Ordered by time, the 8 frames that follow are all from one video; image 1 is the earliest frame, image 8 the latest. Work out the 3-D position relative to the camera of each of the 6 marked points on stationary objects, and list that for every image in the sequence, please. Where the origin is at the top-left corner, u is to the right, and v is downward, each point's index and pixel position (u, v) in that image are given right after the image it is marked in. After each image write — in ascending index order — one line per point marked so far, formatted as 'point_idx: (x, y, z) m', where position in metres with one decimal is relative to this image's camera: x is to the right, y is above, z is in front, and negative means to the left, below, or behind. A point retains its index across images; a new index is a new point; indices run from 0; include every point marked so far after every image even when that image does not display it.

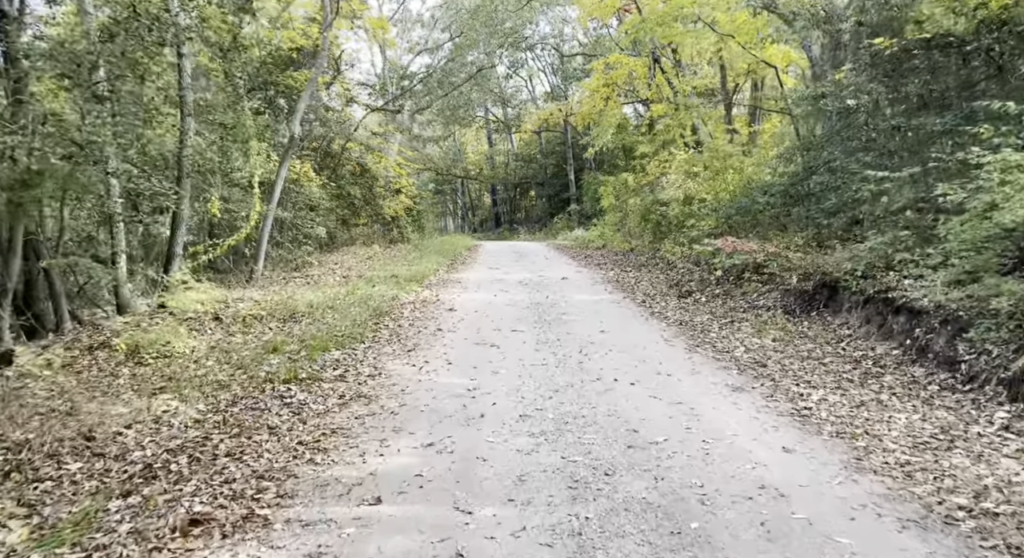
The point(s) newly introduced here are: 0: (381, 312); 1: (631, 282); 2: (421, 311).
0: (-2.1, -0.6, +11.5) m
1: (+2.6, -0.1, +16.3) m
2: (-1.5, -0.5, +12.0) m
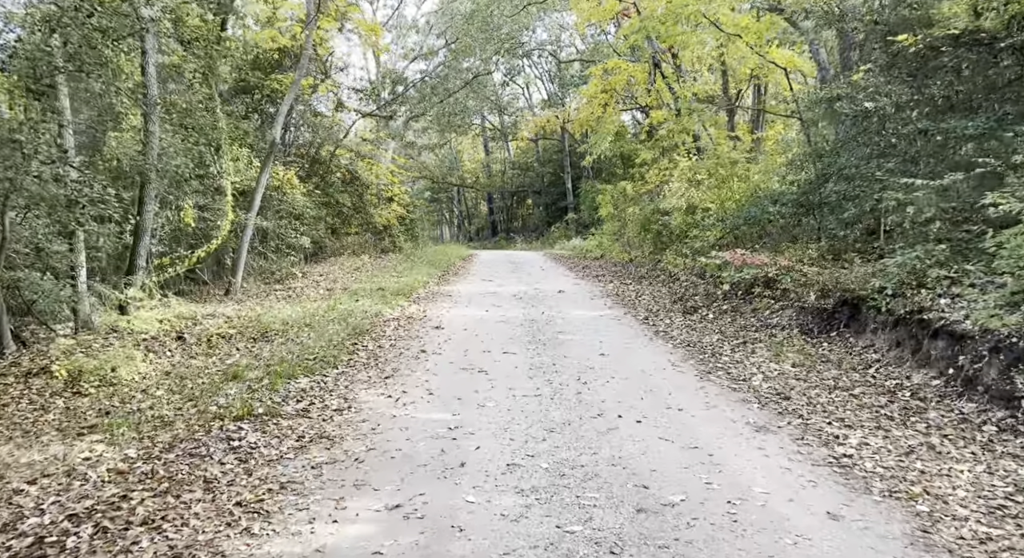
0: (-2.2, -0.8, +10.6) m
1: (+2.5, -0.4, +15.3) m
2: (-1.6, -0.8, +11.1) m
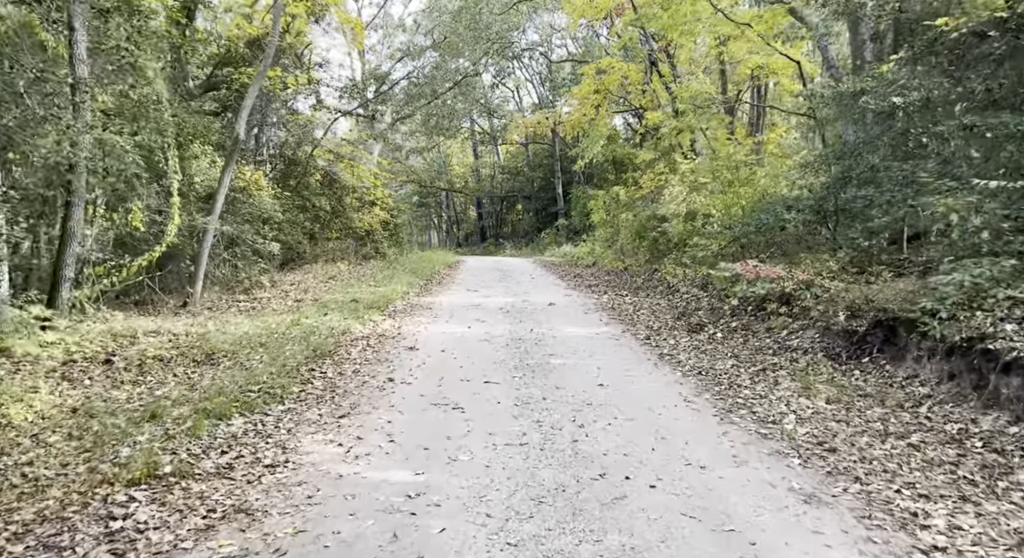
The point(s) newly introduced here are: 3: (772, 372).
0: (-2.4, -1.0, +9.2) m
1: (+2.2, -0.6, +14.0) m
2: (-1.8, -1.0, +9.7) m
3: (+2.9, -1.0, +8.2) m
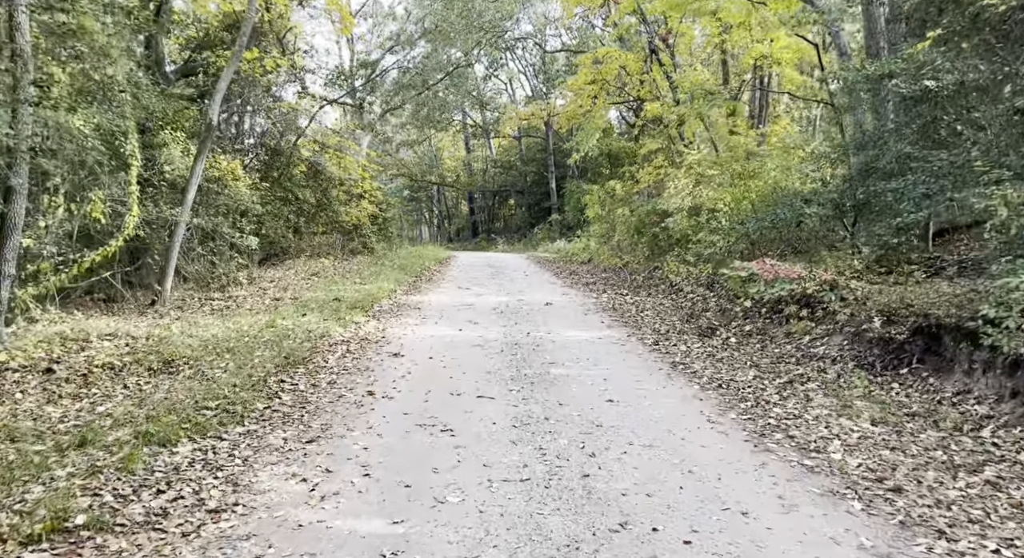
0: (-2.4, -0.9, +8.2) m
1: (+2.1, -0.6, +13.1) m
2: (-1.9, -0.9, +8.7) m
3: (+2.9, -1.1, +7.3) m
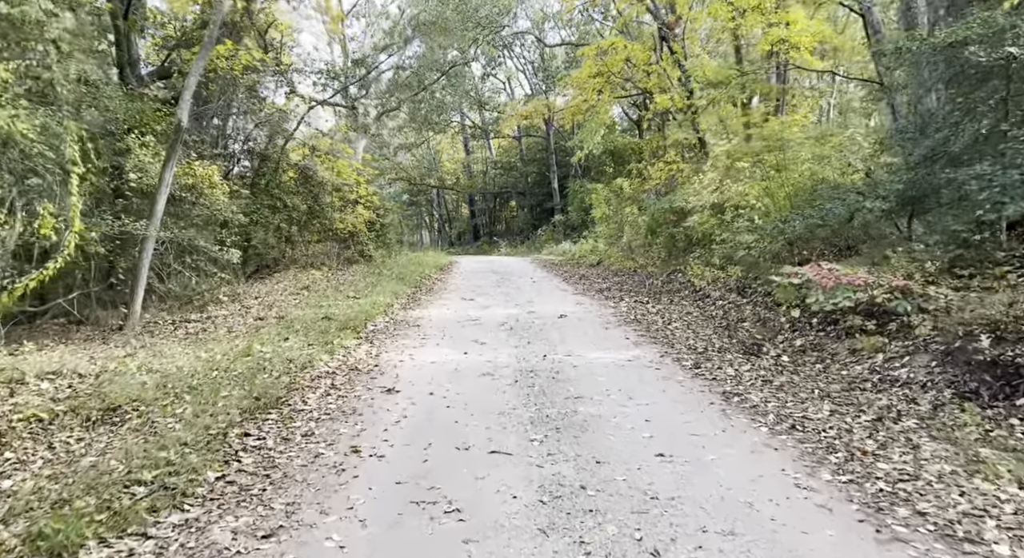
0: (-2.3, -1.2, +6.8) m
1: (+2.3, -0.7, +11.7) m
2: (-1.7, -1.2, +7.3) m
3: (+3.0, -1.1, +5.8) m
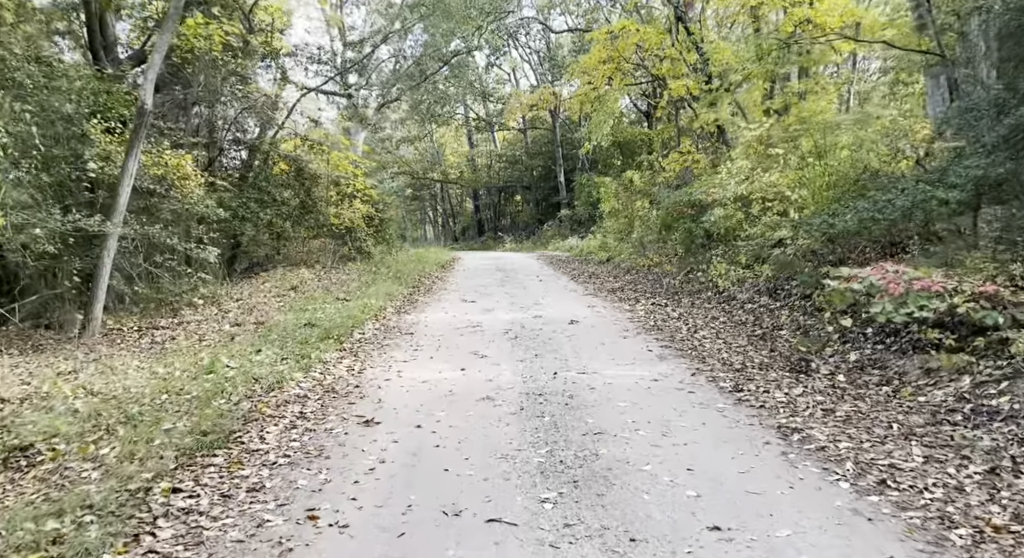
0: (-2.2, -1.2, +5.5) m
1: (+2.4, -0.7, +10.3) m
2: (-1.7, -1.2, +6.0) m
3: (+3.1, -1.2, +4.5) m
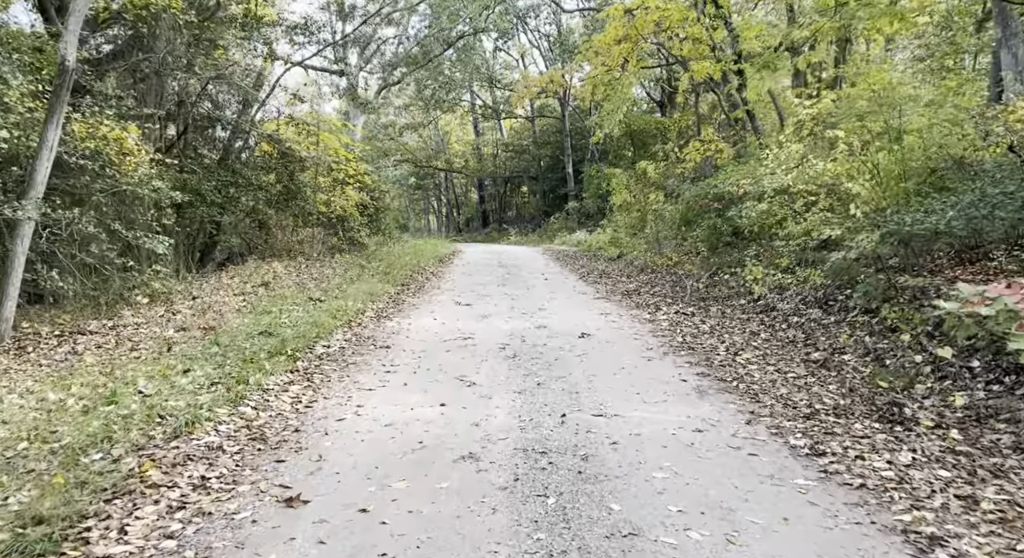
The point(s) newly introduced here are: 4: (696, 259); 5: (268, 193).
0: (-2.3, -1.3, +3.5) m
1: (+2.4, -0.8, +8.3) m
2: (-1.7, -1.3, +4.0) m
3: (+3.0, -1.4, +2.5) m
4: (+4.0, +0.5, +16.0) m
5: (-6.1, +2.1, +18.1) m
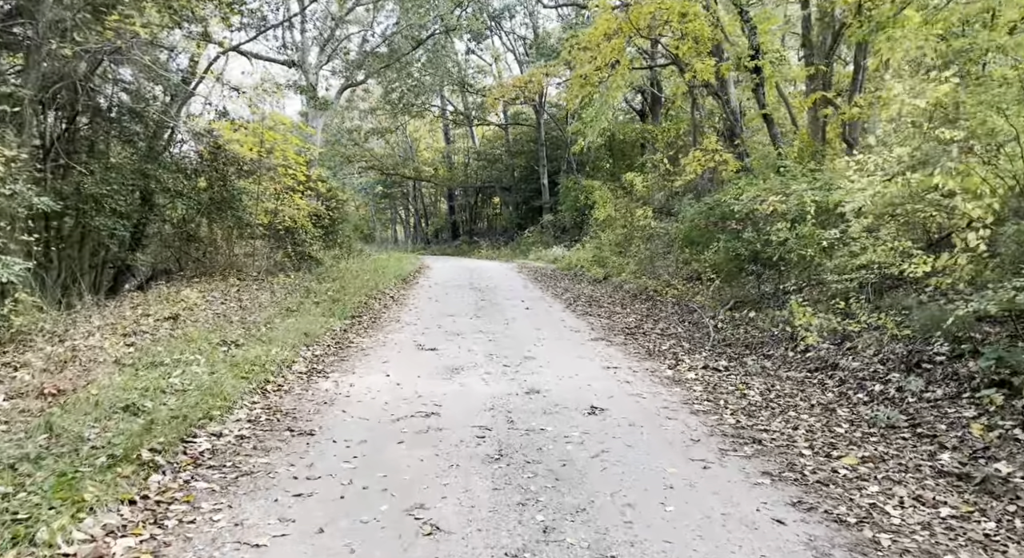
0: (-2.2, -1.7, +0.6) m
1: (+2.2, -1.3, +5.6) m
2: (-1.7, -1.7, +1.1) m
3: (+3.1, -1.8, -0.2) m
4: (+3.6, -0.2, +13.3) m
5: (-6.6, +1.6, +15.0) m
